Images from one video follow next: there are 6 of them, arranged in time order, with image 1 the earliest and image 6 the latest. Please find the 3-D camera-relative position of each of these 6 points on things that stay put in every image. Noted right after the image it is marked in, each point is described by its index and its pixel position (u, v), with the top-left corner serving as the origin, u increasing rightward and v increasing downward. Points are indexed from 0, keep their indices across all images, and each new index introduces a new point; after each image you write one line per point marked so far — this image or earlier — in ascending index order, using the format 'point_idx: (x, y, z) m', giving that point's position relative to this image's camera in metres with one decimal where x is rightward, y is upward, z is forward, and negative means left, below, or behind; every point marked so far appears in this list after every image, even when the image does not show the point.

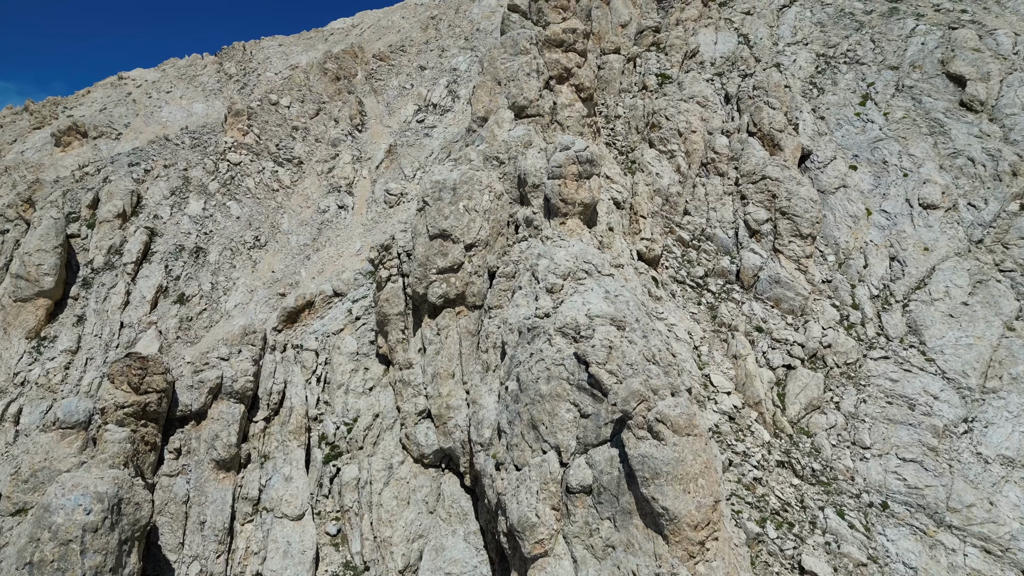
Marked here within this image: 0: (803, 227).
0: (+6.9, +1.4, +17.4) m
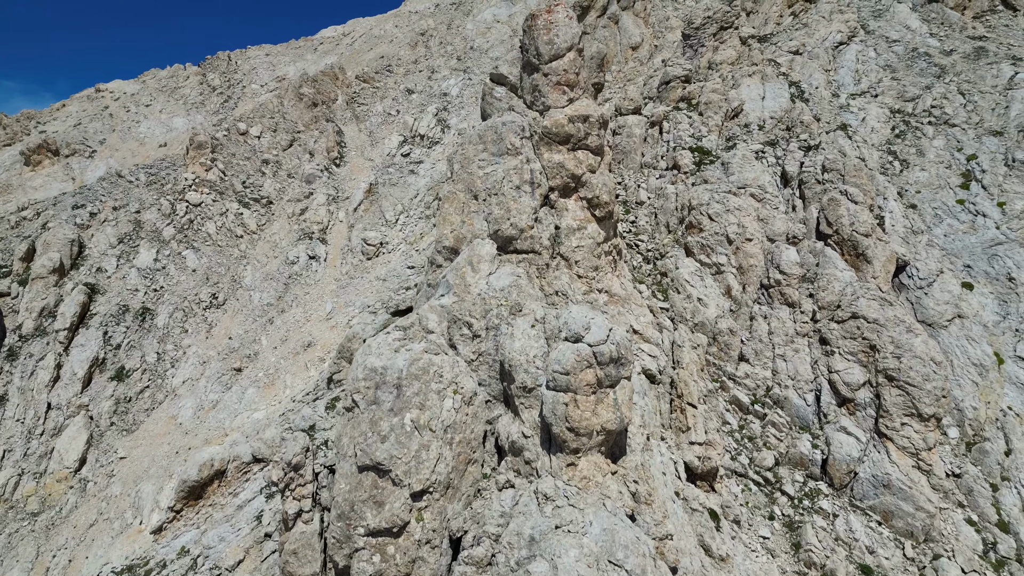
0: (+6.6, -1.9, +11.9) m
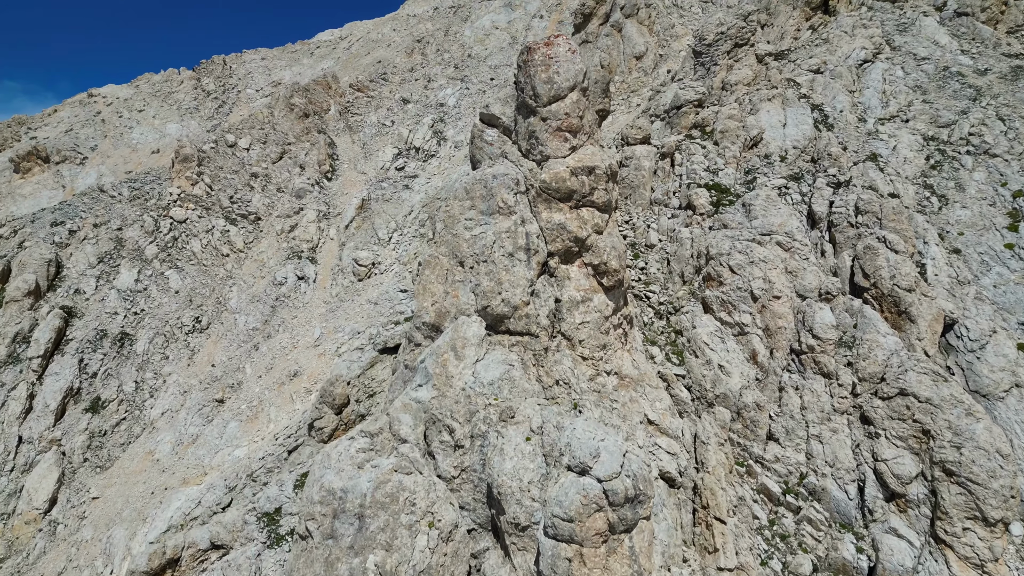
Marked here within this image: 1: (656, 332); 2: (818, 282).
0: (+6.5, -3.0, +10.1) m
1: (+2.9, -0.9, +14.6) m
2: (+5.8, +0.1, +13.8) m
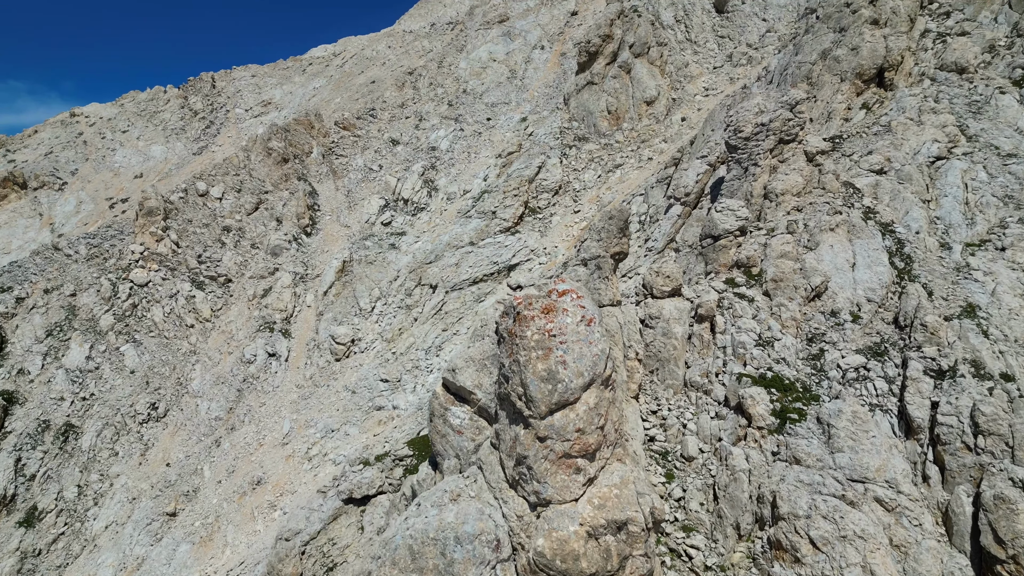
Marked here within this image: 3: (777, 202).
0: (+6.3, -6.5, +6.1) m
1: (+2.7, -4.4, +10.6) m
2: (+5.6, -3.4, +9.8) m
3: (+5.8, +1.9, +16.3) m
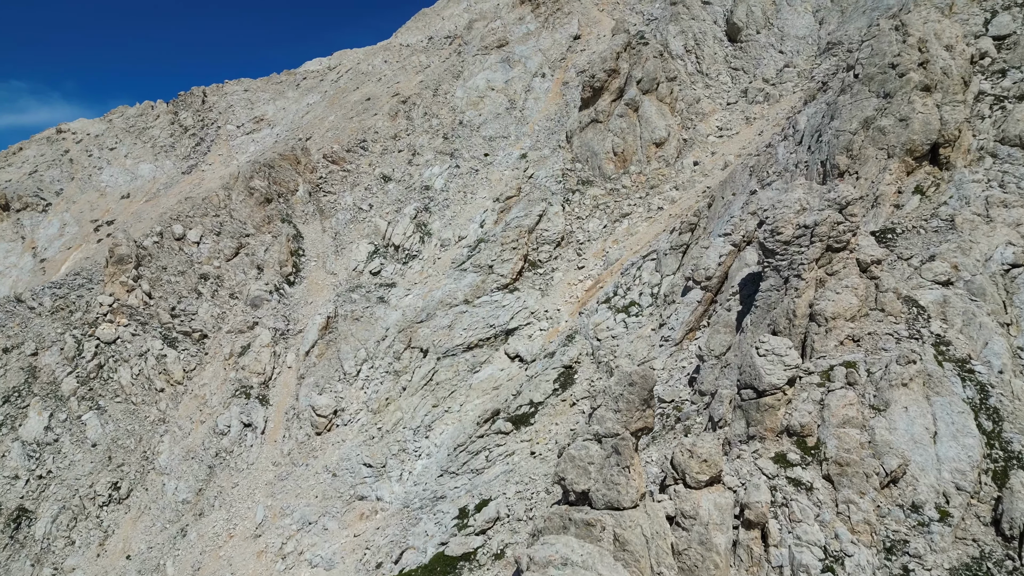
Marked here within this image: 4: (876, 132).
0: (+6.2, -9.2, +3.3) m
1: (+2.6, -7.1, +7.7) m
2: (+5.5, -6.1, +7.0) m
3: (+5.8, -0.8, +13.5) m
4: (+9.4, +4.0, +19.0) m
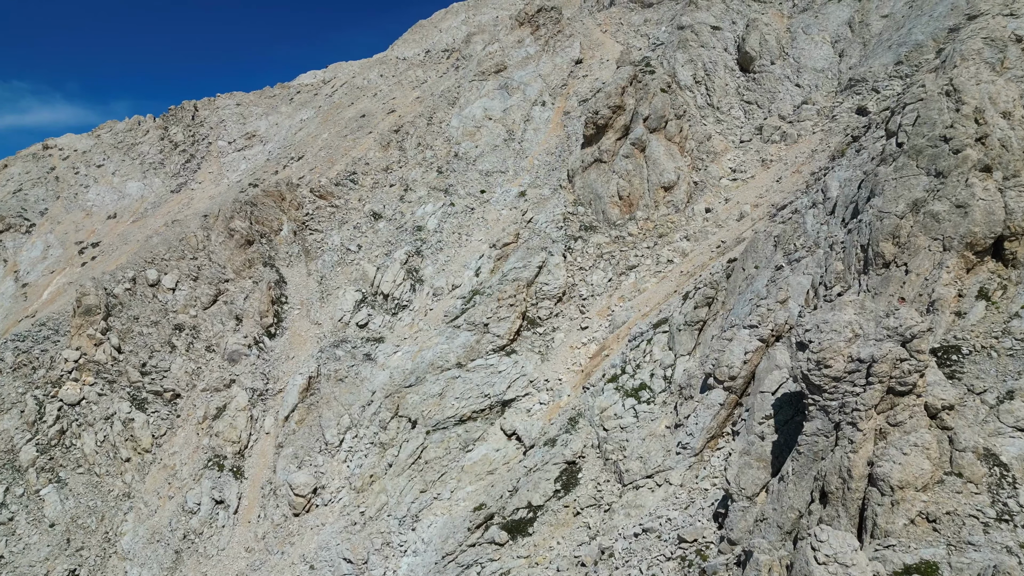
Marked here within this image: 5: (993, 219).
0: (+6.1, -11.6, +0.7) m
1: (+2.5, -9.5, +5.2) m
2: (+5.4, -8.5, +4.4) m
3: (+5.7, -3.2, +10.9) m
4: (+9.3, +1.6, +16.4) m
5: (+10.2, +1.5, +15.5) m
